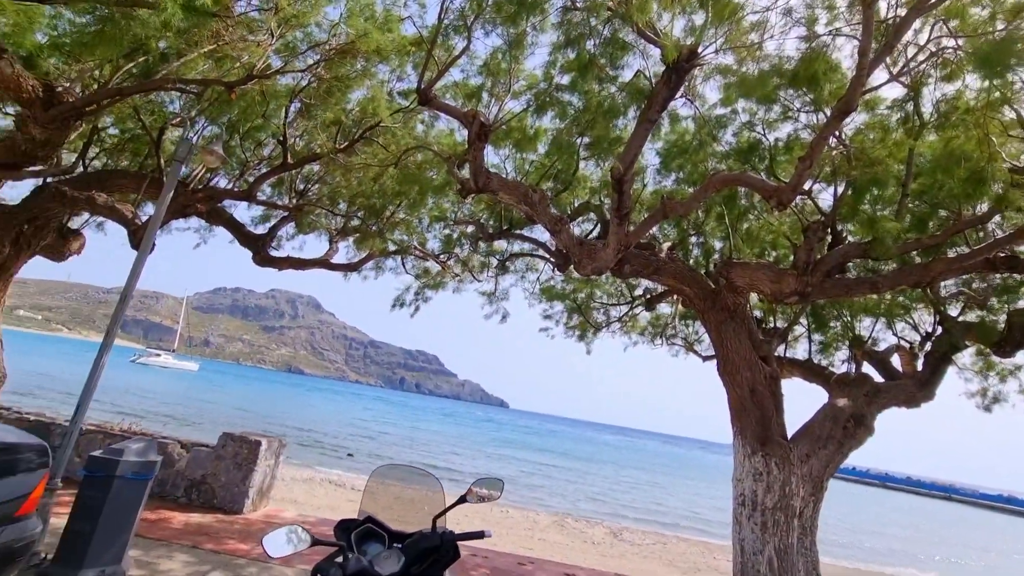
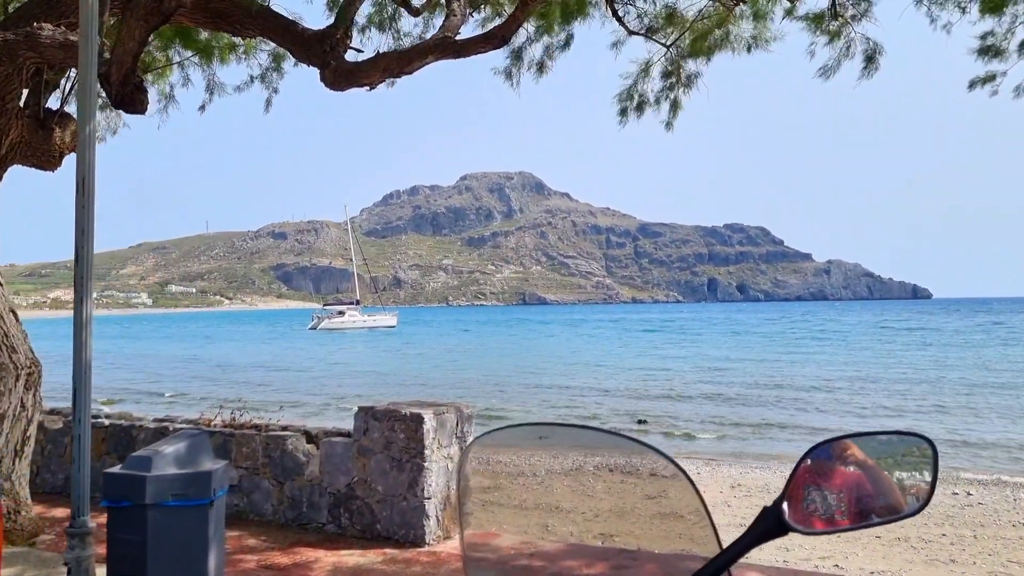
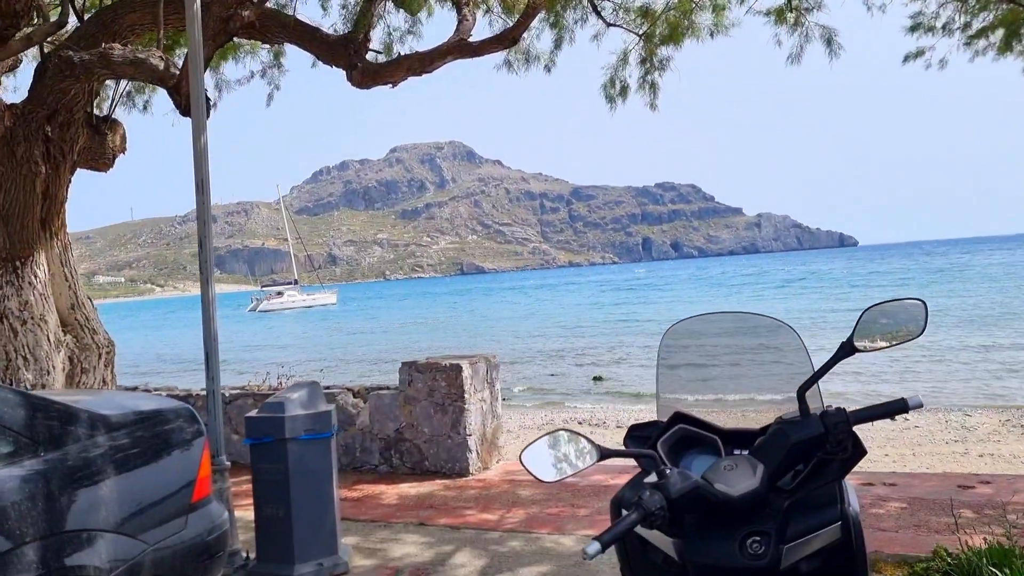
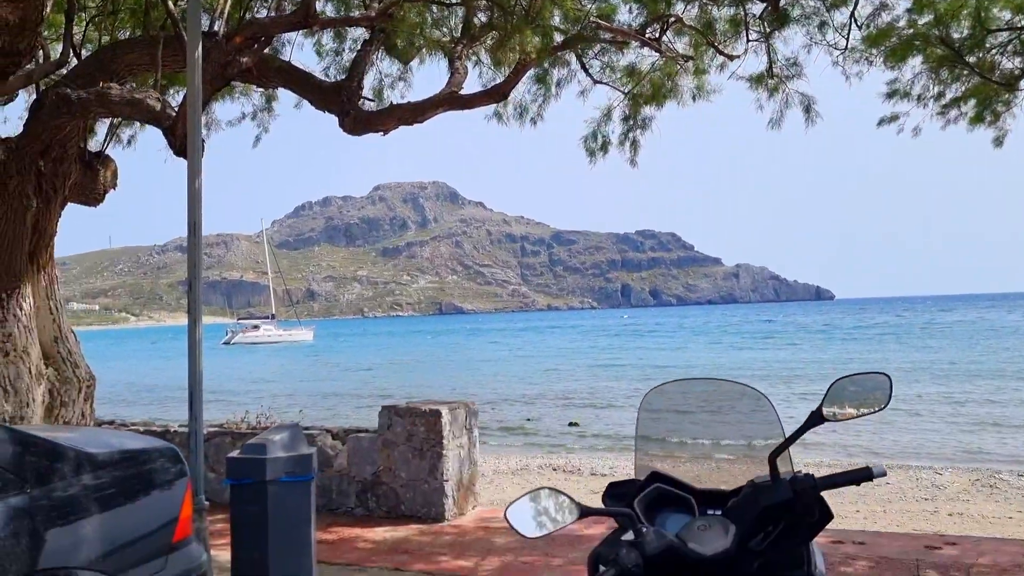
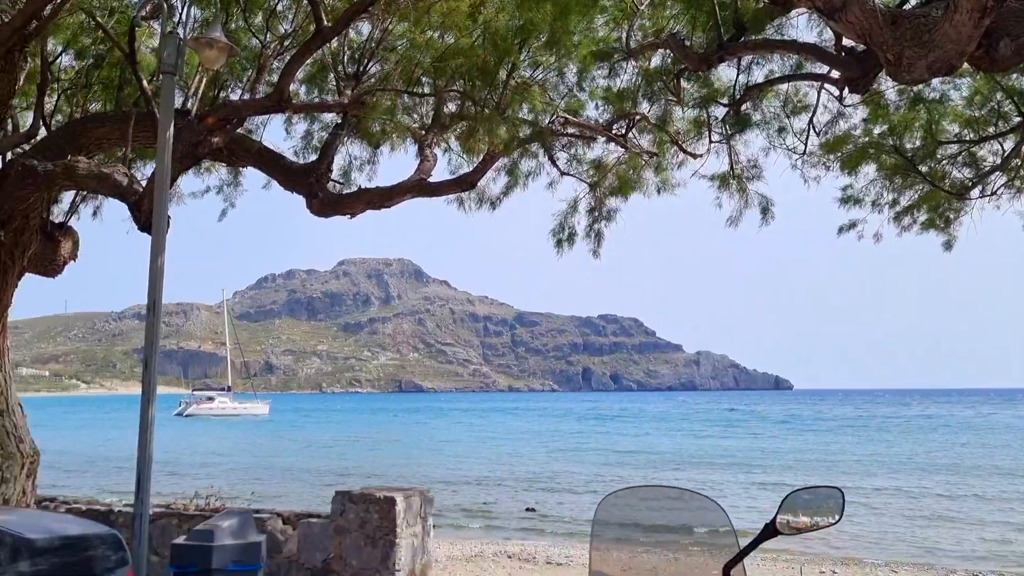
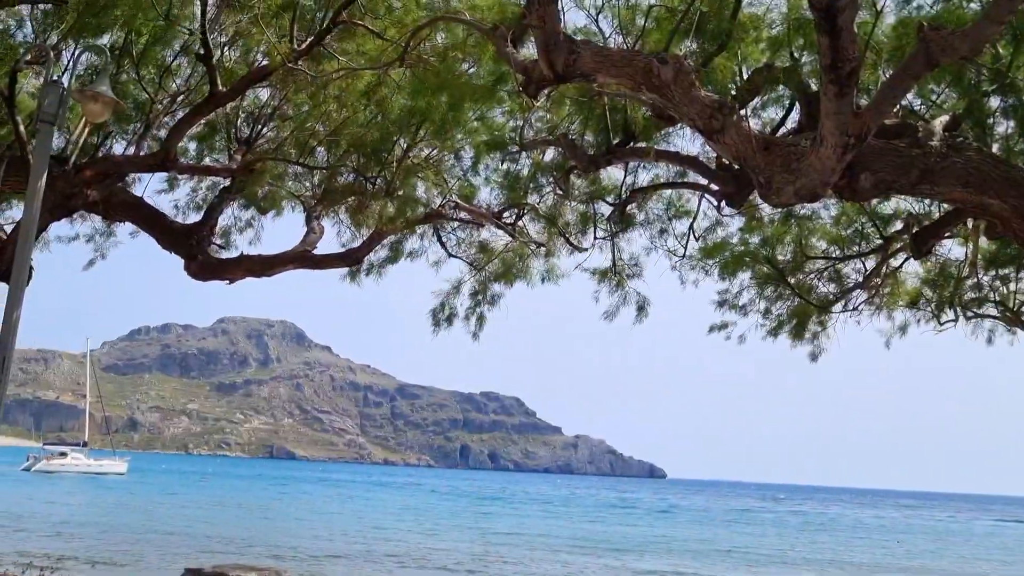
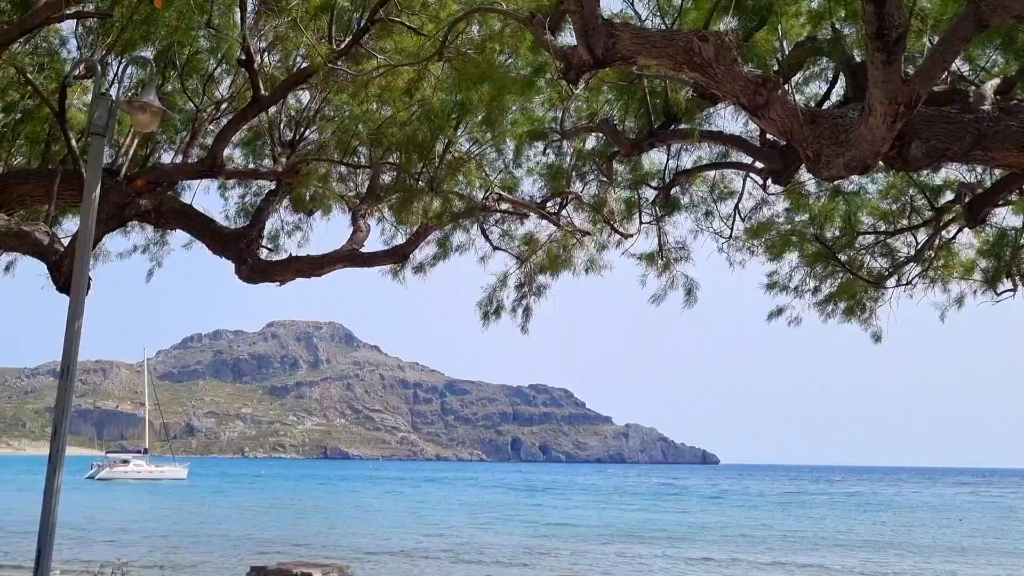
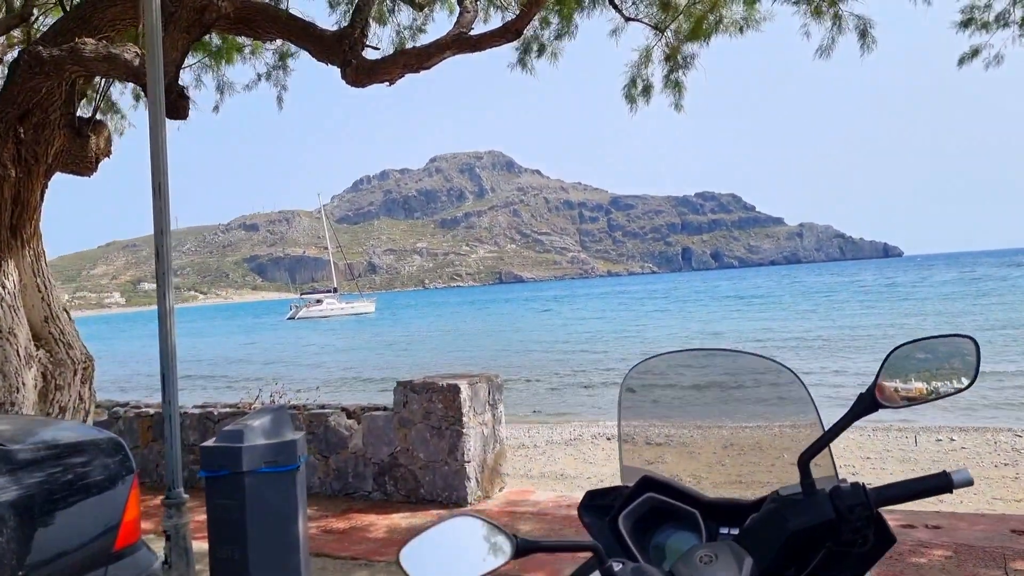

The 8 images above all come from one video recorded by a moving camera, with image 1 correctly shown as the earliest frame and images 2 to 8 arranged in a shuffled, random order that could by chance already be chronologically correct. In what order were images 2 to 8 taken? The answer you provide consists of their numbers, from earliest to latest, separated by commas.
6, 7, 5, 4, 3, 8, 2
